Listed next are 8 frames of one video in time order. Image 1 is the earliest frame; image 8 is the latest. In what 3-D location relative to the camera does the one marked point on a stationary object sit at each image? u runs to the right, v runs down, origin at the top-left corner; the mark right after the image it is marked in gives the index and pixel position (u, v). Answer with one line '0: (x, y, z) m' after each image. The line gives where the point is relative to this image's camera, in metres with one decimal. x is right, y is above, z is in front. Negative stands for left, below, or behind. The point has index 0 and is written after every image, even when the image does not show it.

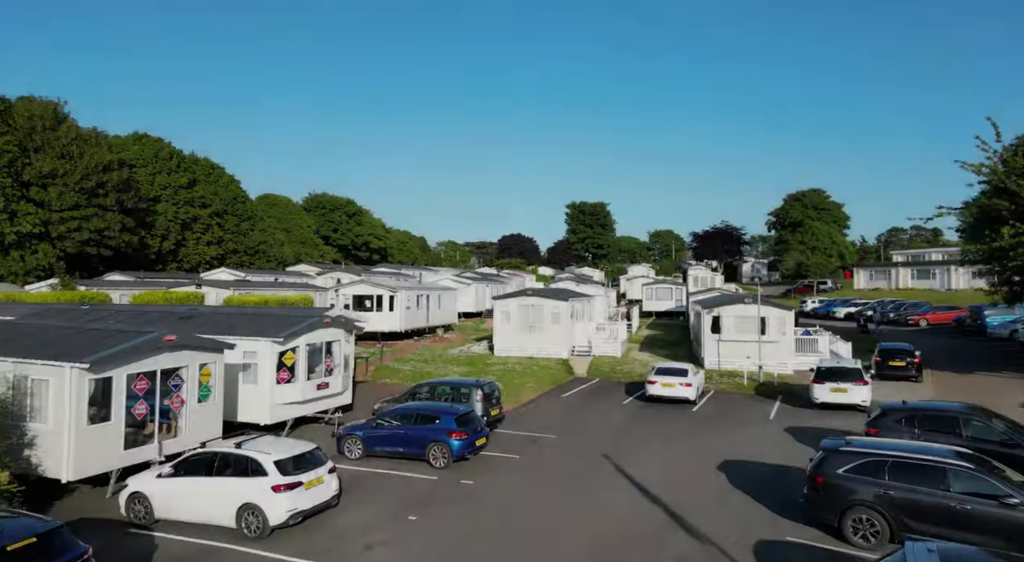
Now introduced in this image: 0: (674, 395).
0: (+4.1, -2.9, +16.7) m
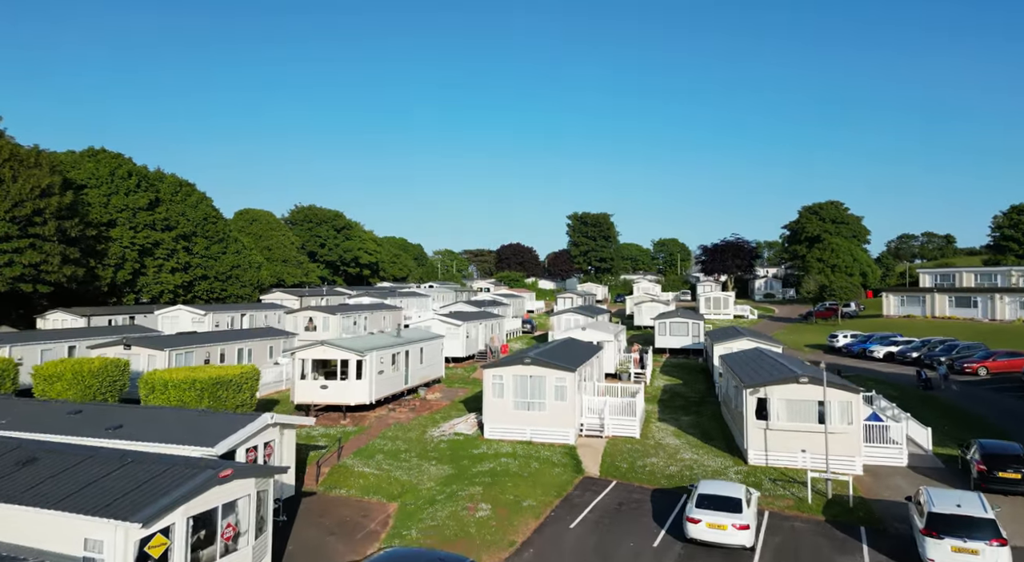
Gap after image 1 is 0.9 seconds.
0: (+3.9, -4.8, +12.2) m
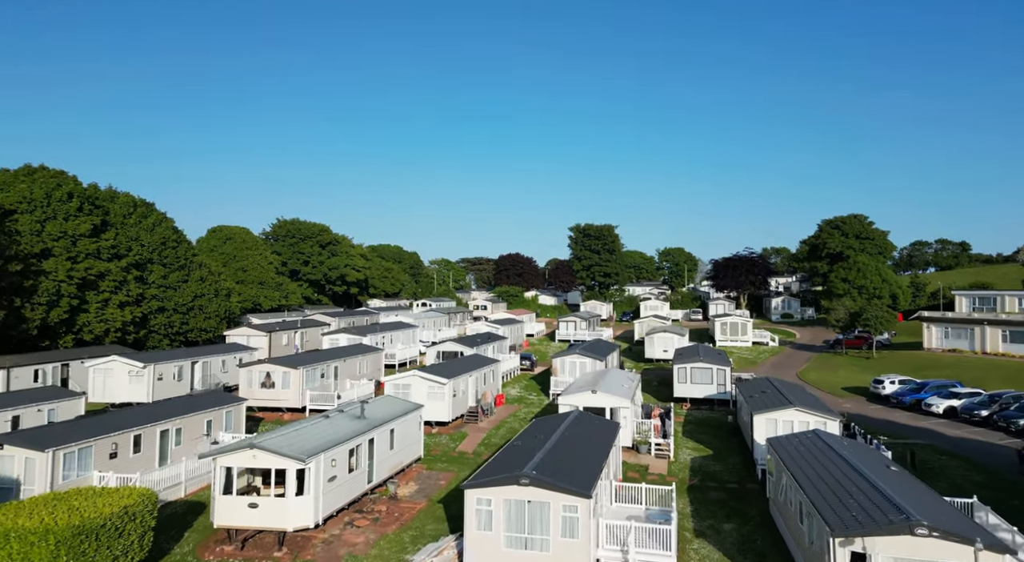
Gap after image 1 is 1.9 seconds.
0: (+3.7, -6.7, +7.0) m
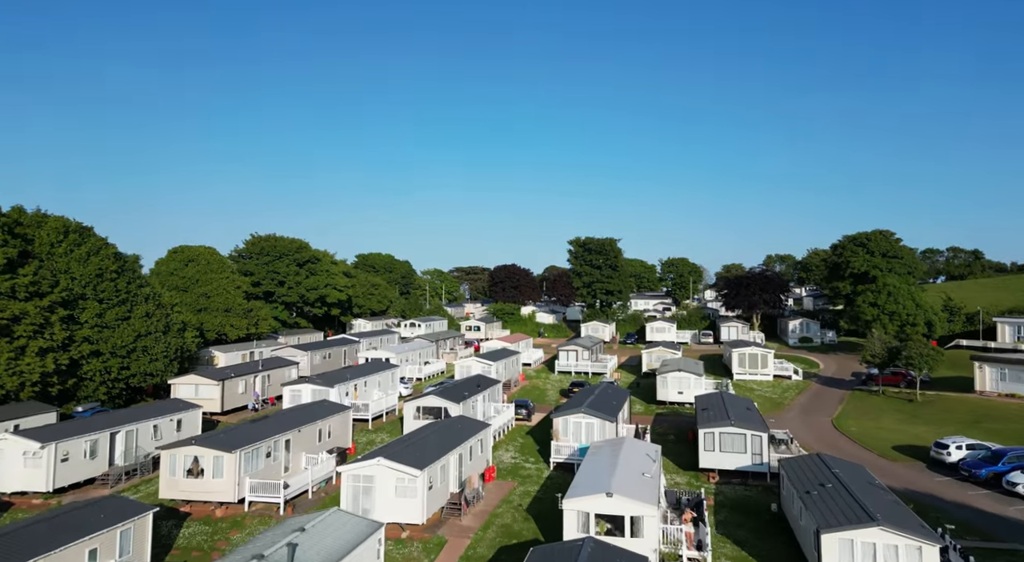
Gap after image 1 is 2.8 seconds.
0: (+3.5, -8.6, +1.4) m
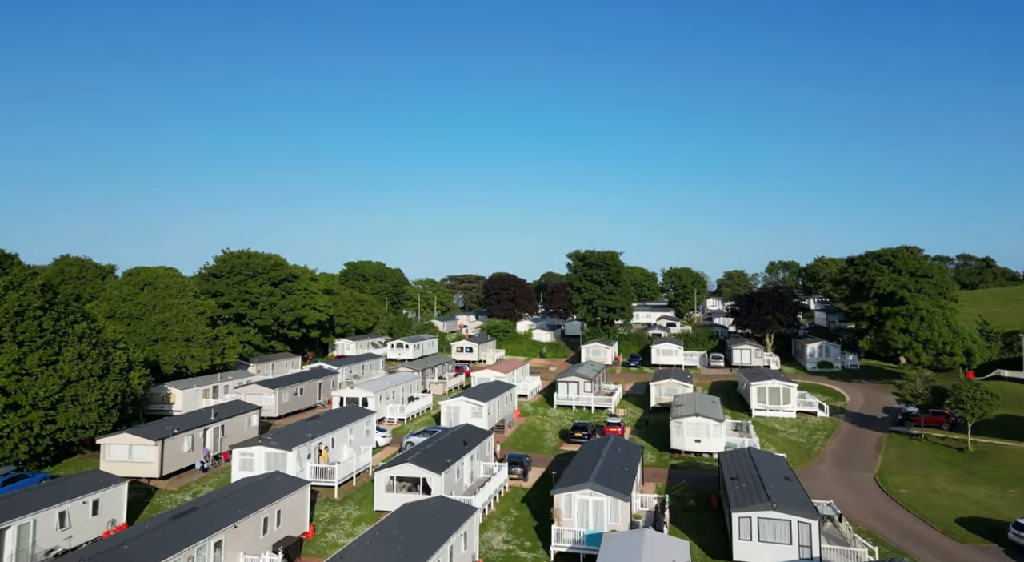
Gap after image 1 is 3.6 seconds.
0: (+3.4, -10.3, -3.7) m
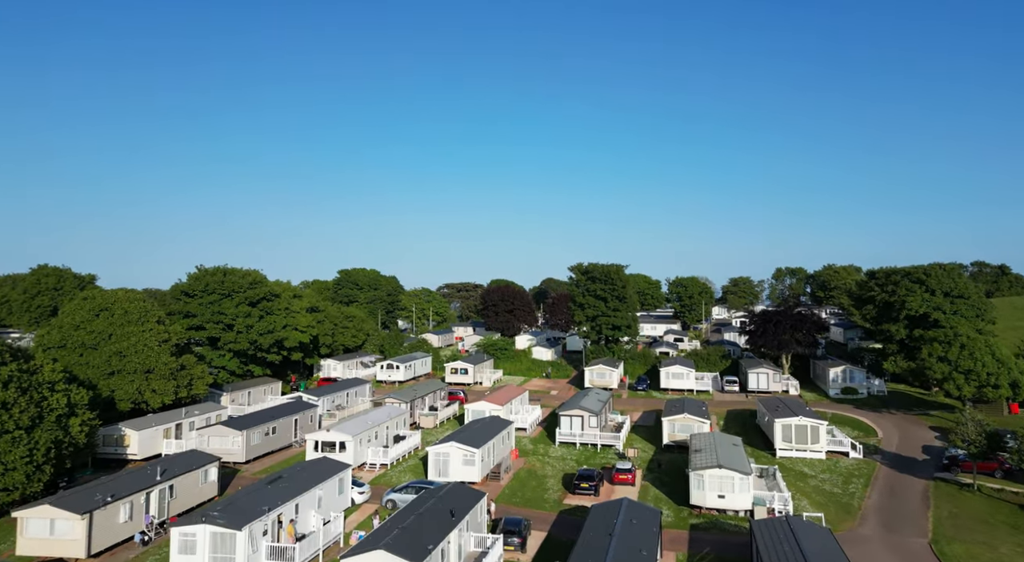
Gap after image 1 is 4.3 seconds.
0: (+3.3, -11.8, -8.3) m
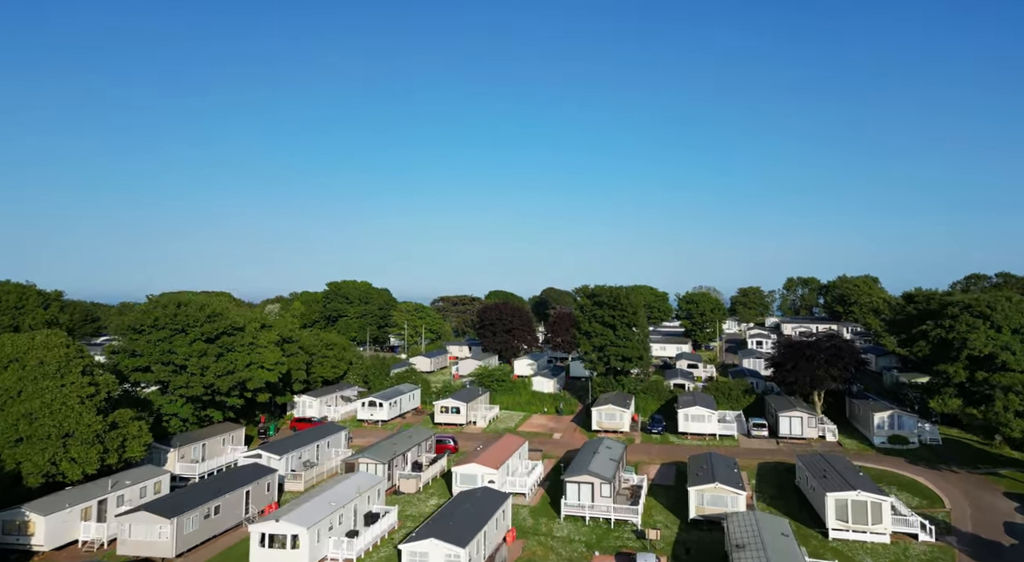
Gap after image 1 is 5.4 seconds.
0: (+3.1, -14.0, -15.4) m
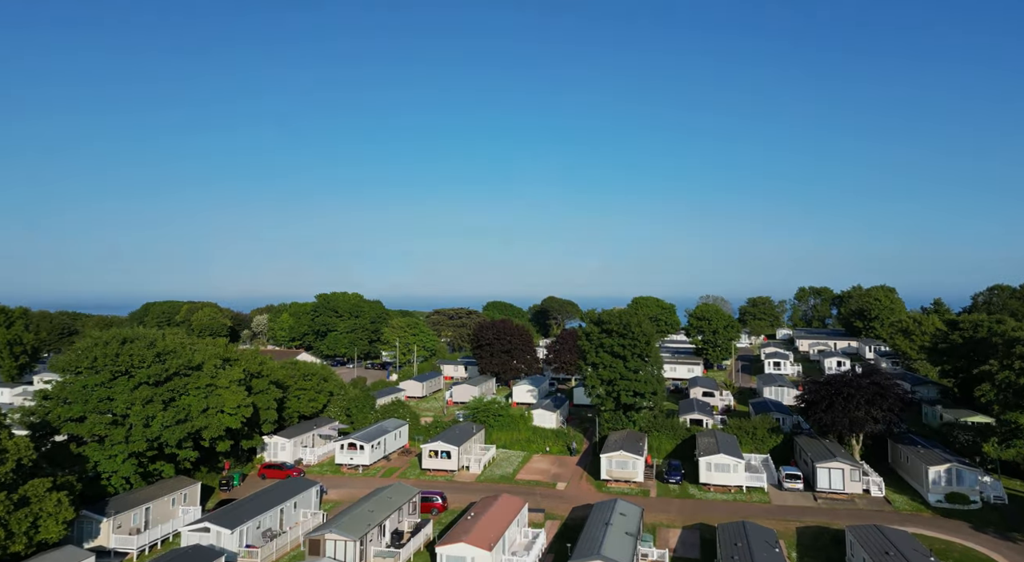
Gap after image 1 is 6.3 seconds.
0: (+2.9, -15.9, -21.8) m
